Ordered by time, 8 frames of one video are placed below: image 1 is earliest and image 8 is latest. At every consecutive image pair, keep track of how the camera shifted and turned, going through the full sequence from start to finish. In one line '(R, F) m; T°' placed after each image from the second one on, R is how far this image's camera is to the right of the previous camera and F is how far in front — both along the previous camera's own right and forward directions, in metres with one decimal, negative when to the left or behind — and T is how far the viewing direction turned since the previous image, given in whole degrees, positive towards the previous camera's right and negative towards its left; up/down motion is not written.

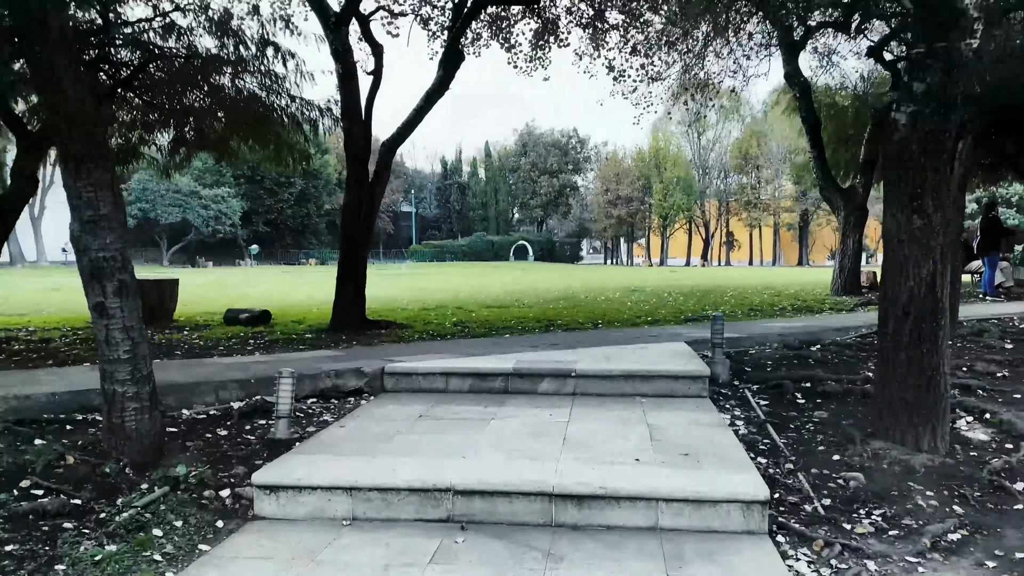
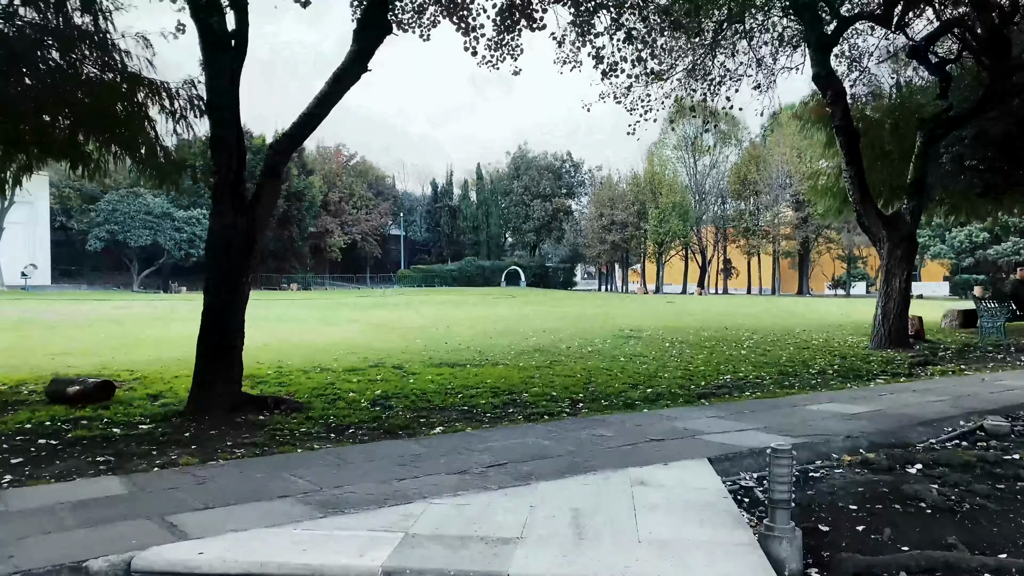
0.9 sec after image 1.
(+0.4, +2.9) m; 0°
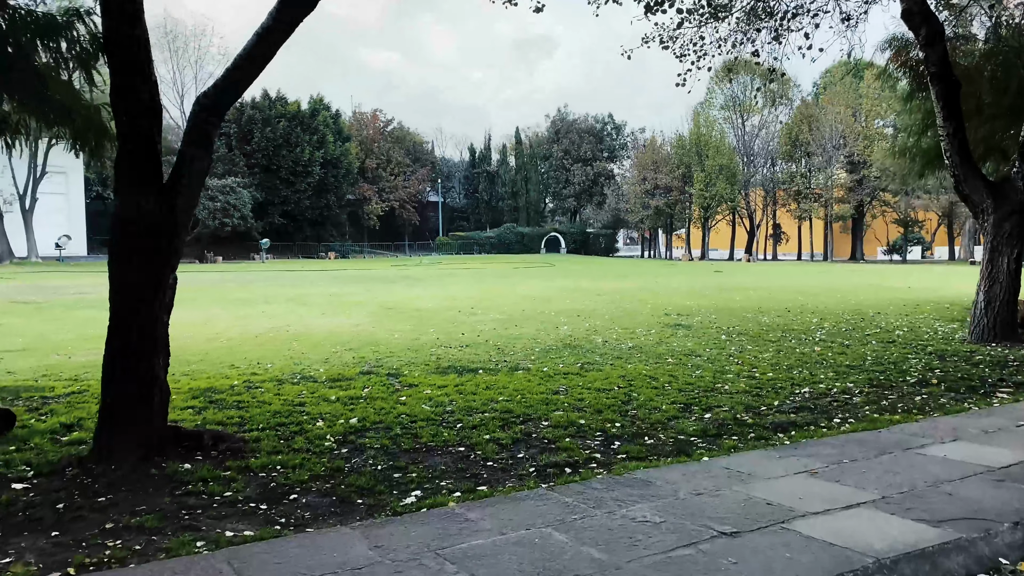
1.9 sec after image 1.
(+0.2, +1.8) m; -3°
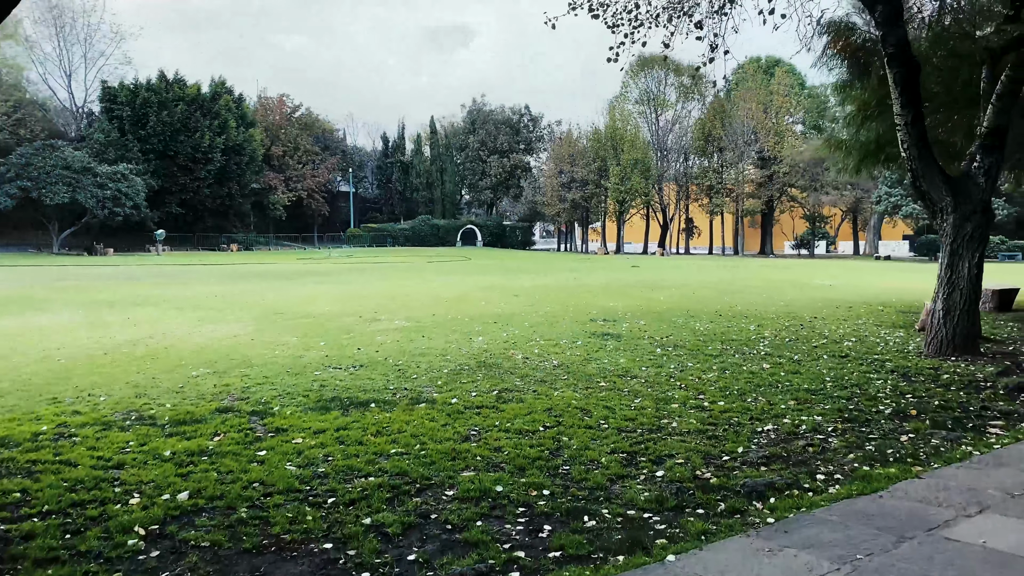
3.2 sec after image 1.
(+0.1, +1.5) m; +6°
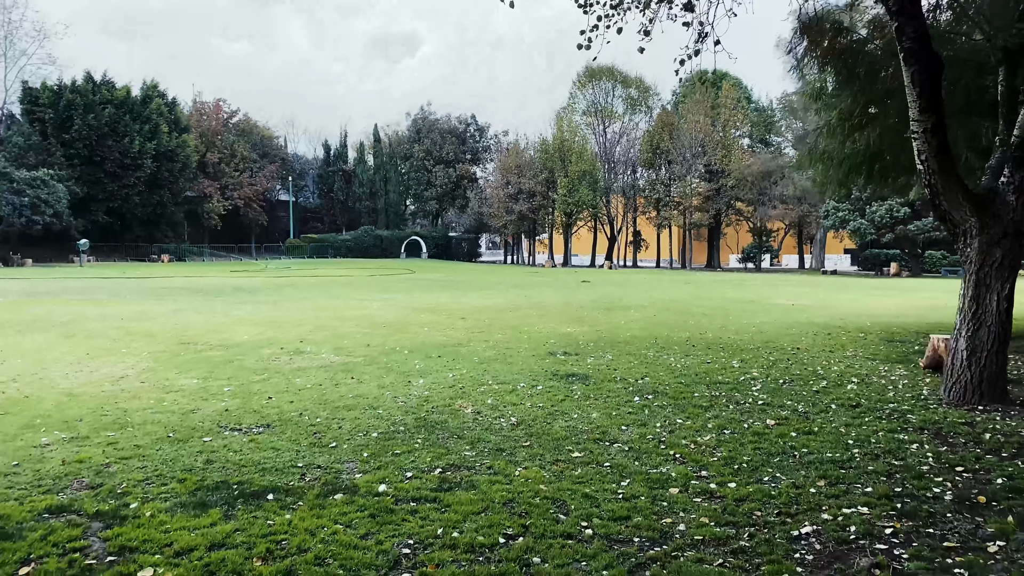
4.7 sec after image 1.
(0.0, +1.6) m; +4°
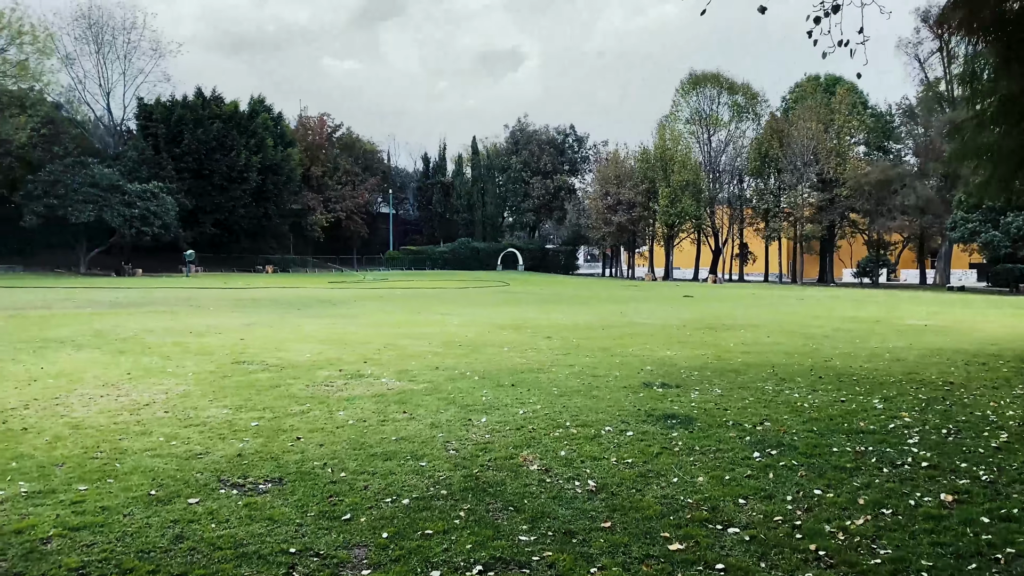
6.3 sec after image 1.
(+0.1, +1.5) m; -7°
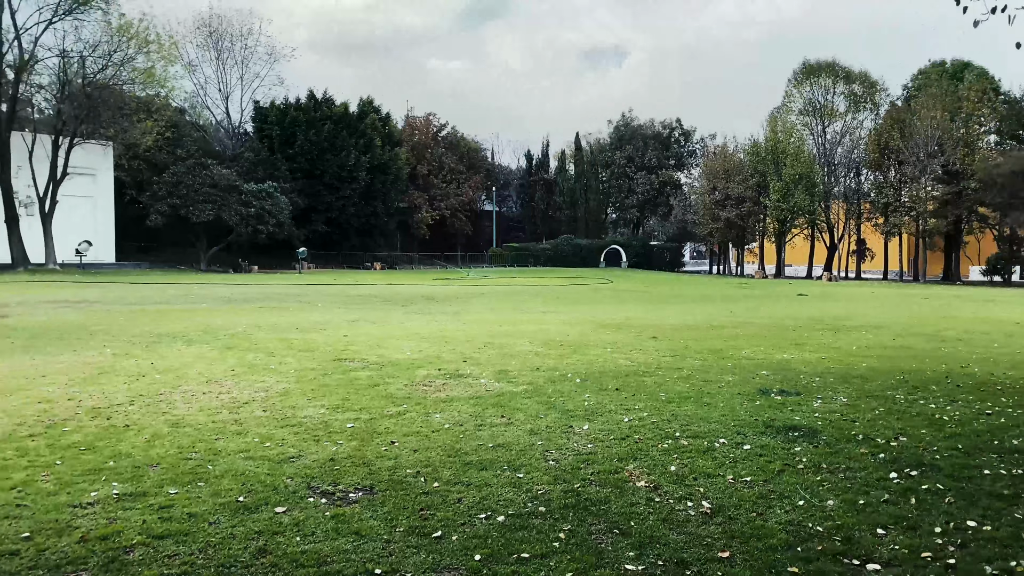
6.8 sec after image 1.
(0.0, +0.4) m; -7°
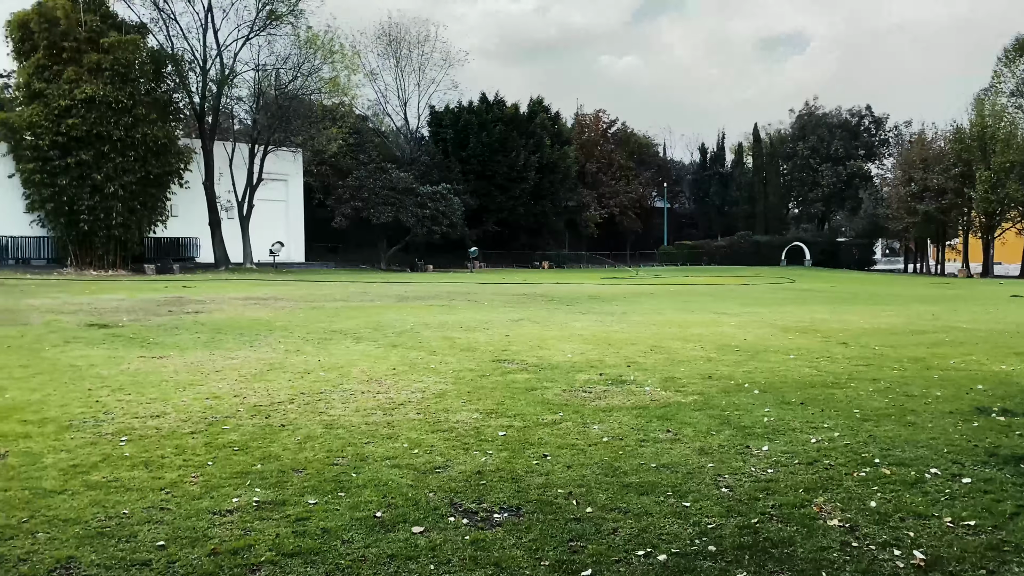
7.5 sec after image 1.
(0.0, +0.5) m; -12°
